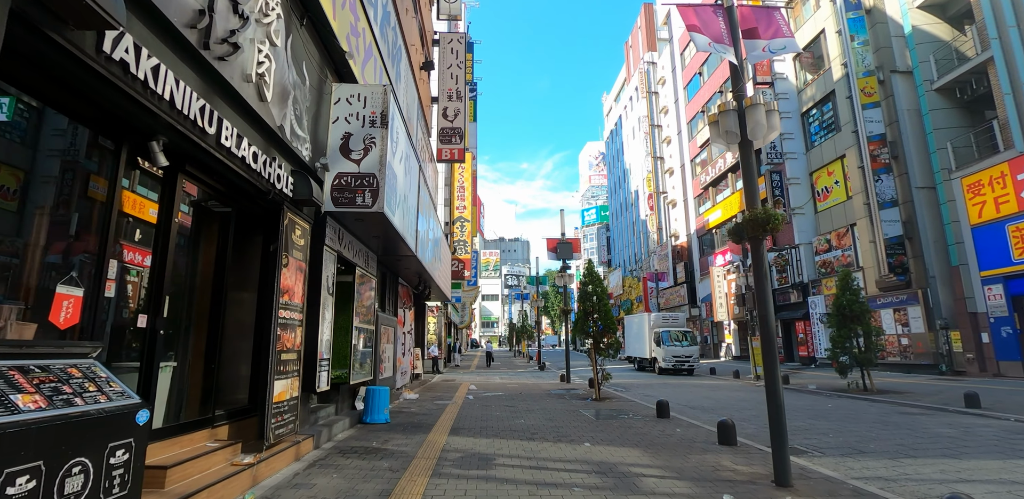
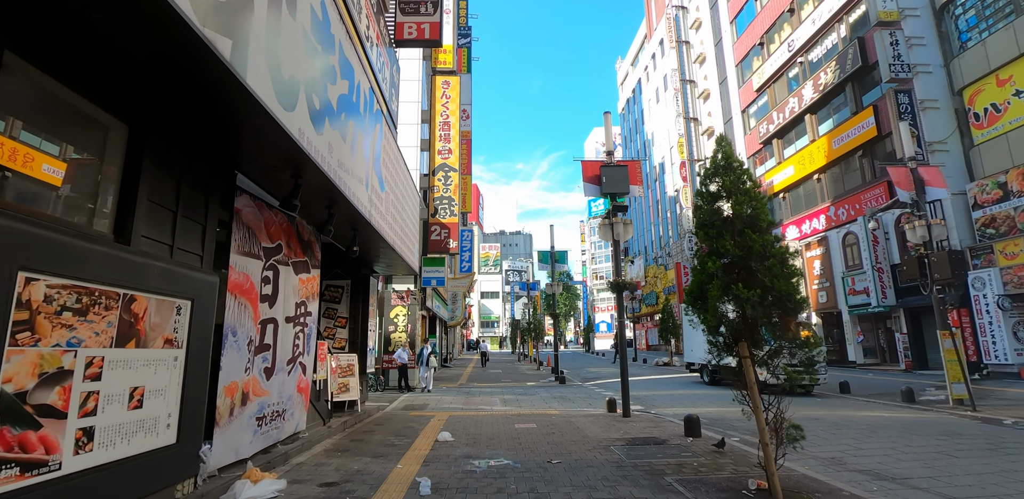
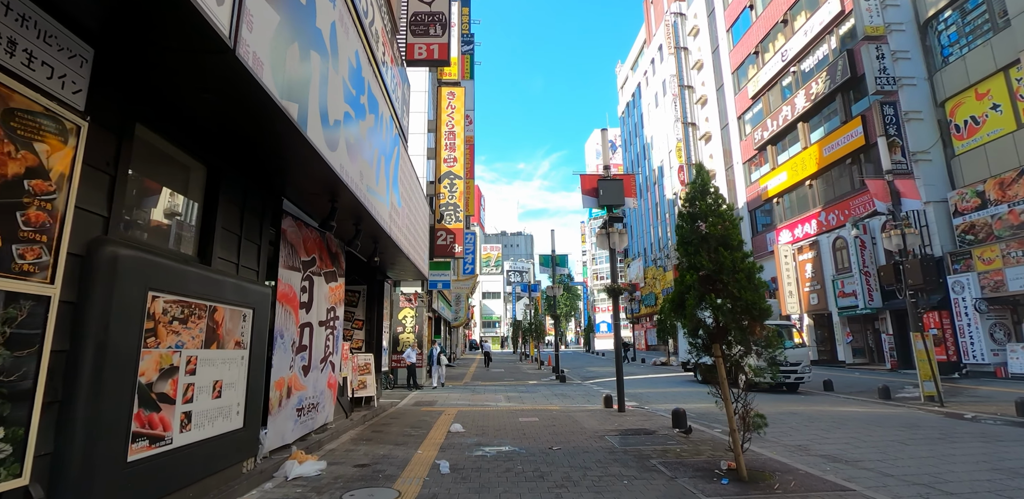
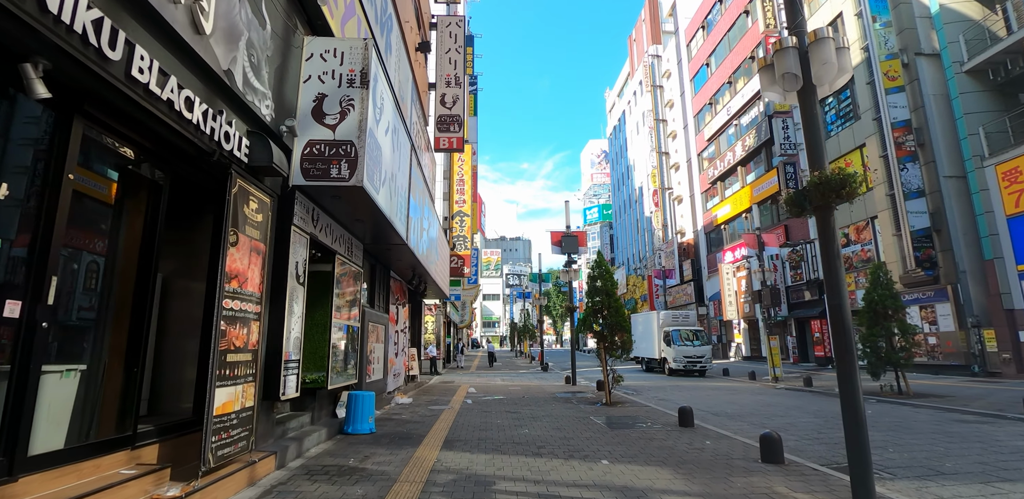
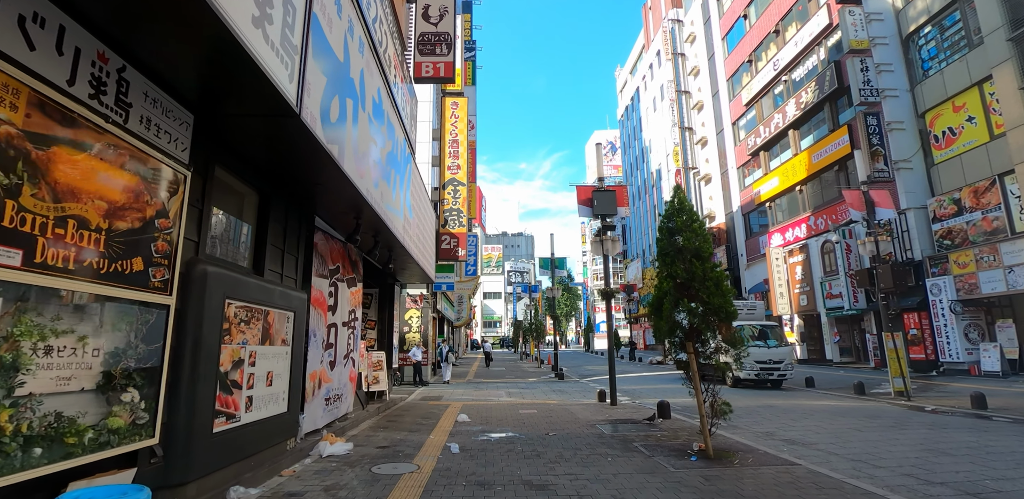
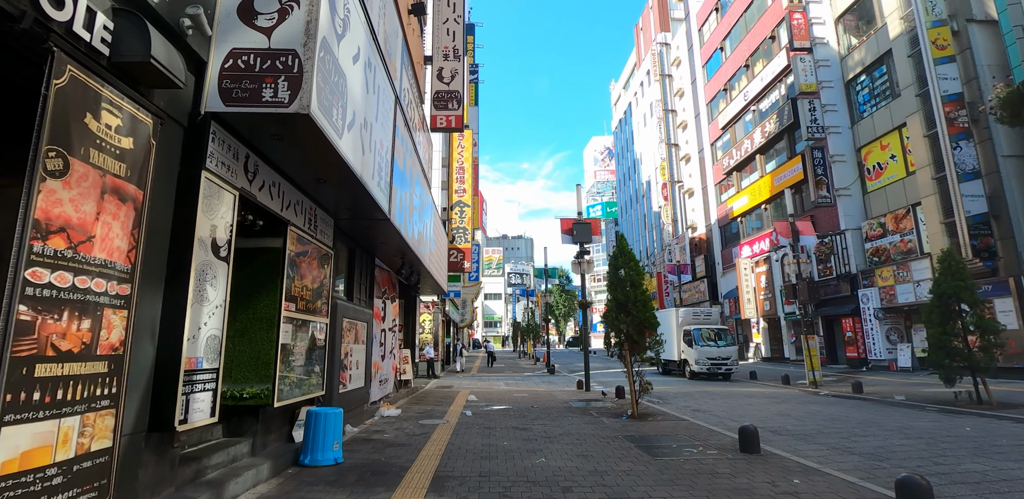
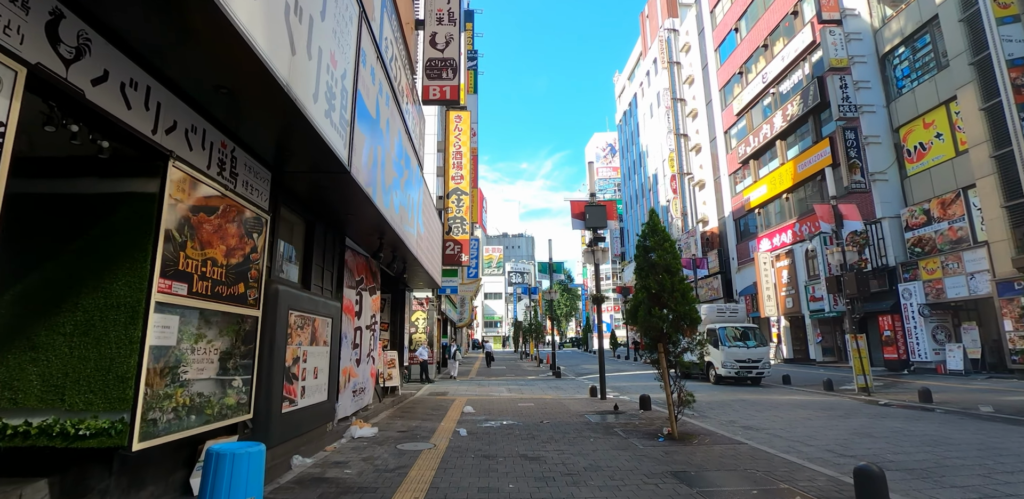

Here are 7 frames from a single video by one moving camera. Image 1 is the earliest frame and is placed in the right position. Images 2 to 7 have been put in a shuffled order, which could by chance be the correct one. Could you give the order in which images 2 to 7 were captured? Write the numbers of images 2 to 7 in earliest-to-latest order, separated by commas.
4, 6, 7, 5, 3, 2
